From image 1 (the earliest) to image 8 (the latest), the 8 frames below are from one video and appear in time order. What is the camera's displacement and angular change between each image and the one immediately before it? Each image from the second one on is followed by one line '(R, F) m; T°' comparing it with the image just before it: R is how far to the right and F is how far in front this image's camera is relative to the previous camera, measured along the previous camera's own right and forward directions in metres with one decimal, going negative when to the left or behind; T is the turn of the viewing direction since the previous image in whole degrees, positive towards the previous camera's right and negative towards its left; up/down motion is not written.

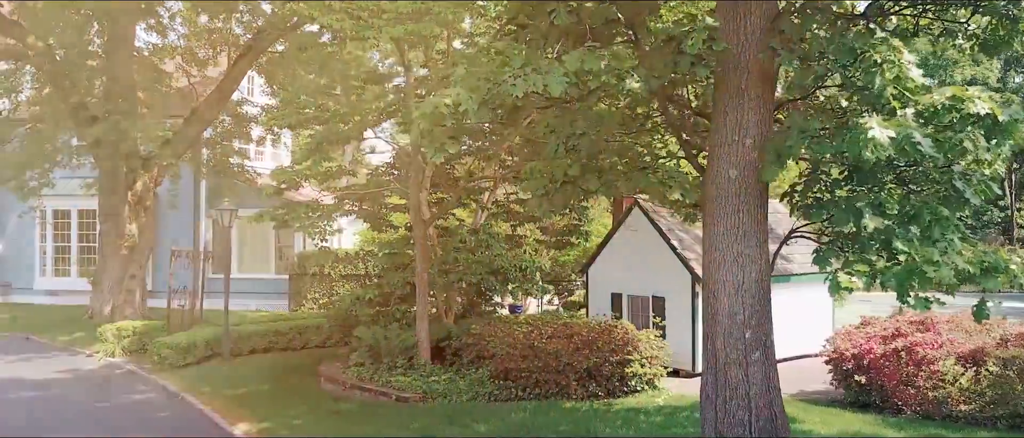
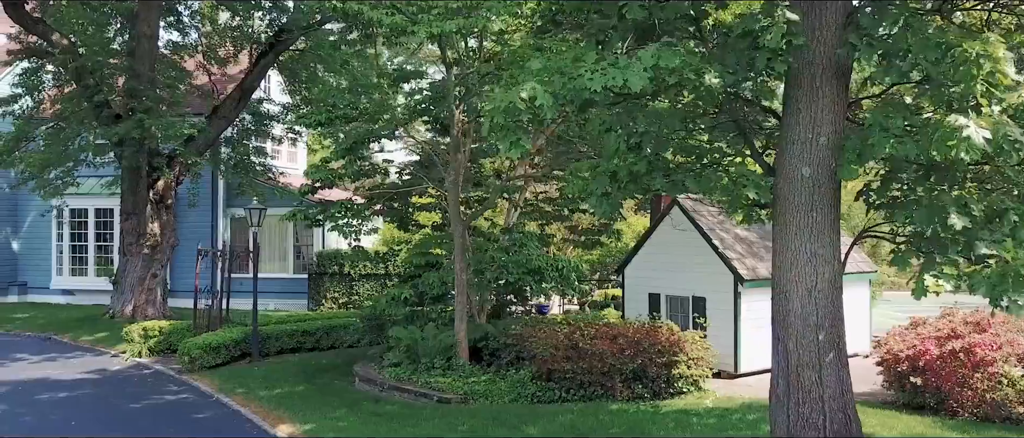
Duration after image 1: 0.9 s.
(-0.4, +0.1) m; 0°
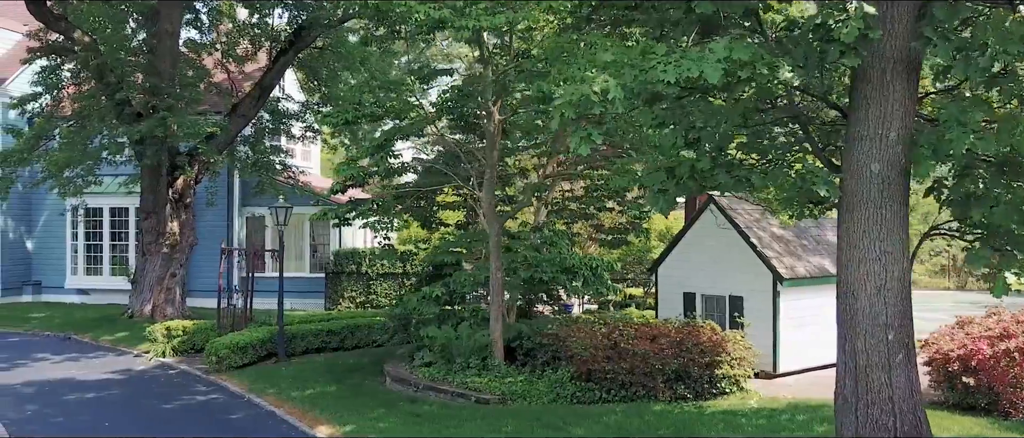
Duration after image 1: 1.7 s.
(-0.4, +0.1) m; 0°
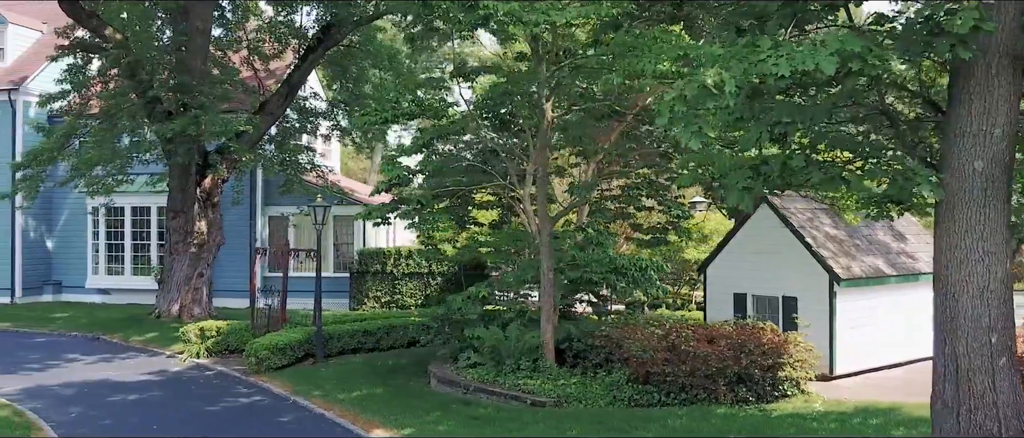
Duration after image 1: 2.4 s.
(-0.6, +0.2) m; 0°
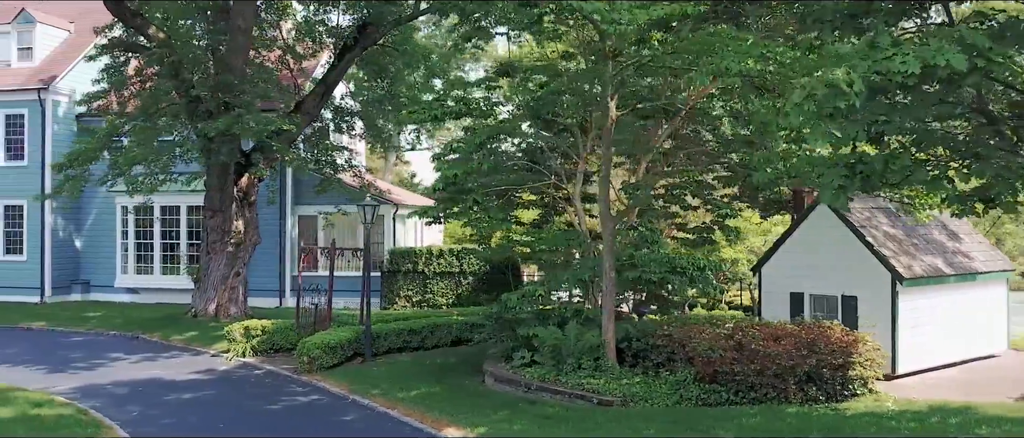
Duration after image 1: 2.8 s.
(-0.7, 0.0) m; 0°
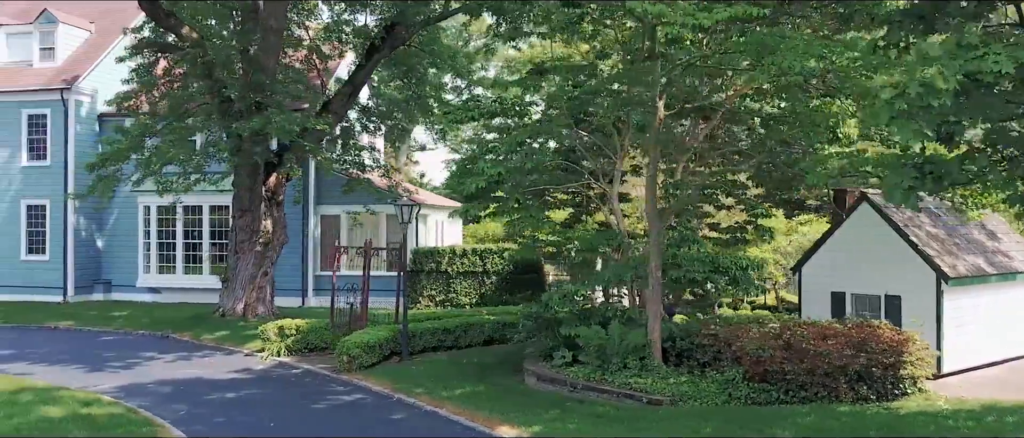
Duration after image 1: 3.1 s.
(-0.5, 0.0) m; 0°
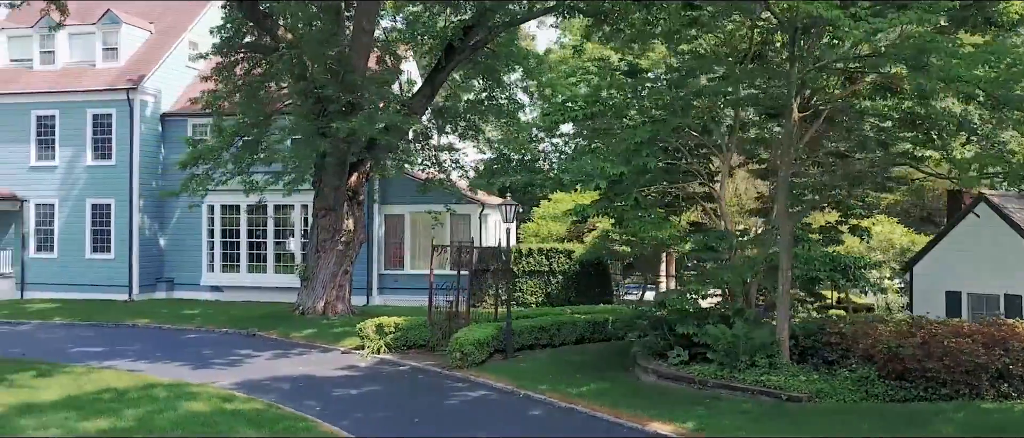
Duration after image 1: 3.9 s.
(-1.5, -0.2) m; 0°
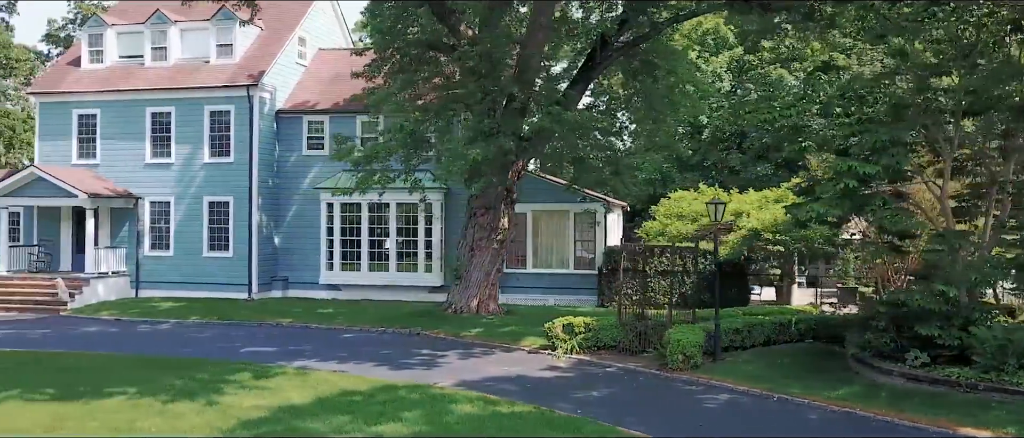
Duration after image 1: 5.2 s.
(-3.0, +0.2) m; 0°
